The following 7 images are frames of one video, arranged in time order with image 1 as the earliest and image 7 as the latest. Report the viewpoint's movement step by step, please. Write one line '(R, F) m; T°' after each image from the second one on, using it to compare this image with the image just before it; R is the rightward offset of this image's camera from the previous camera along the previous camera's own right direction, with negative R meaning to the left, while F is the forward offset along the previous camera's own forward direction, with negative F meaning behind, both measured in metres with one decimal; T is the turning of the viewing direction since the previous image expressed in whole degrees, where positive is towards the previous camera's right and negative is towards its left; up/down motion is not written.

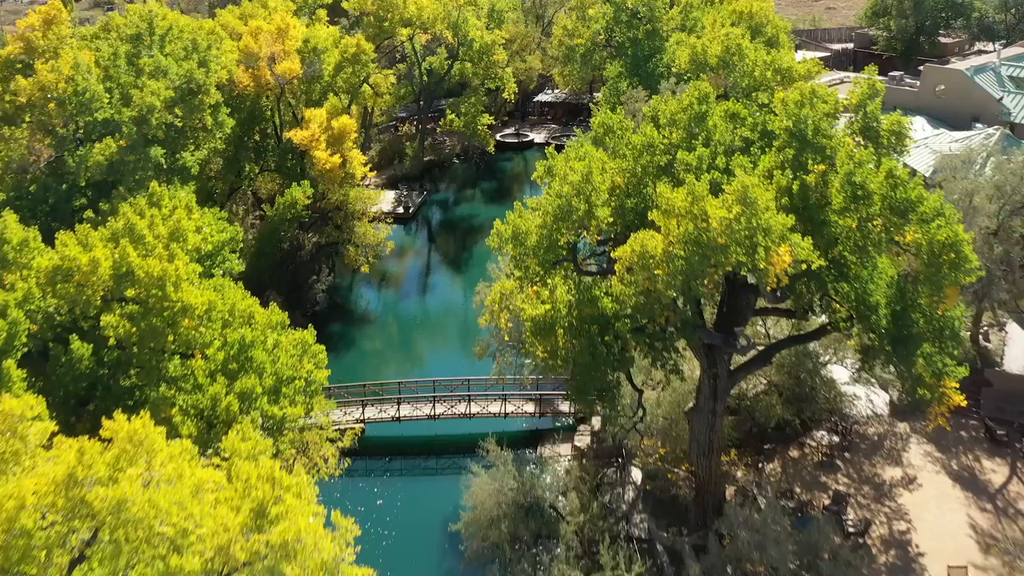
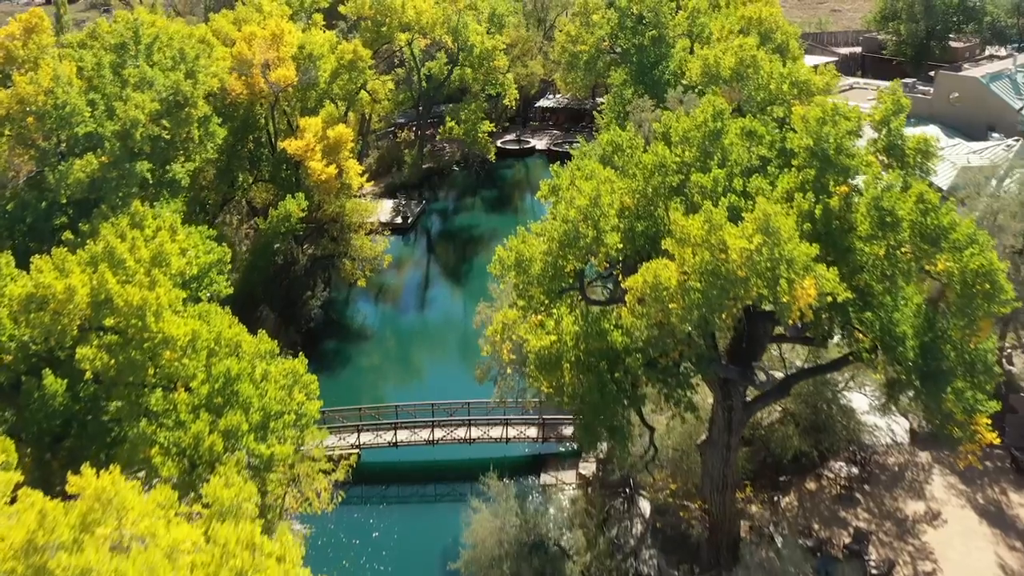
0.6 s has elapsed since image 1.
(0.0, +1.0) m; 0°
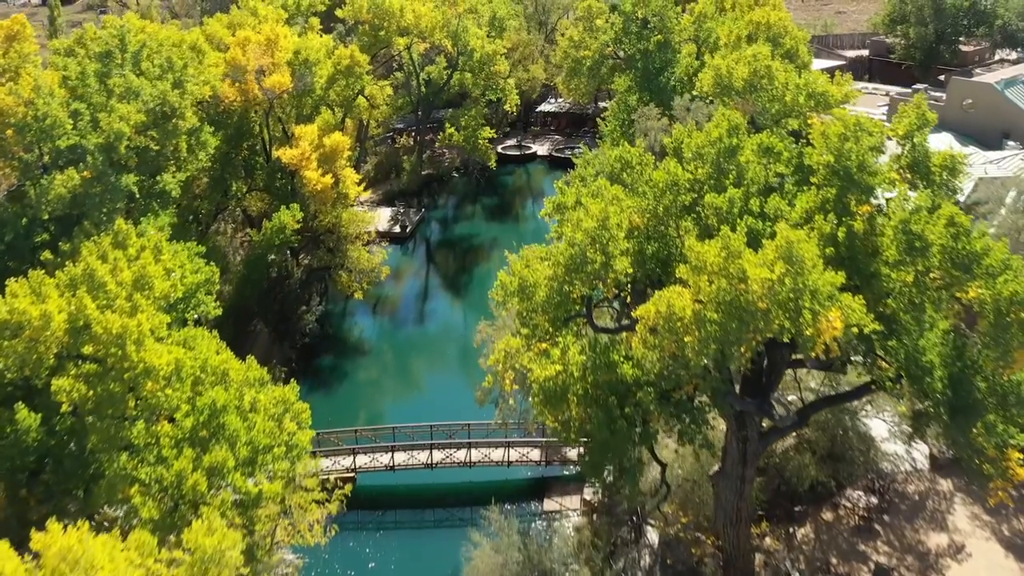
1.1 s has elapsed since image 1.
(0.0, +0.9) m; 0°
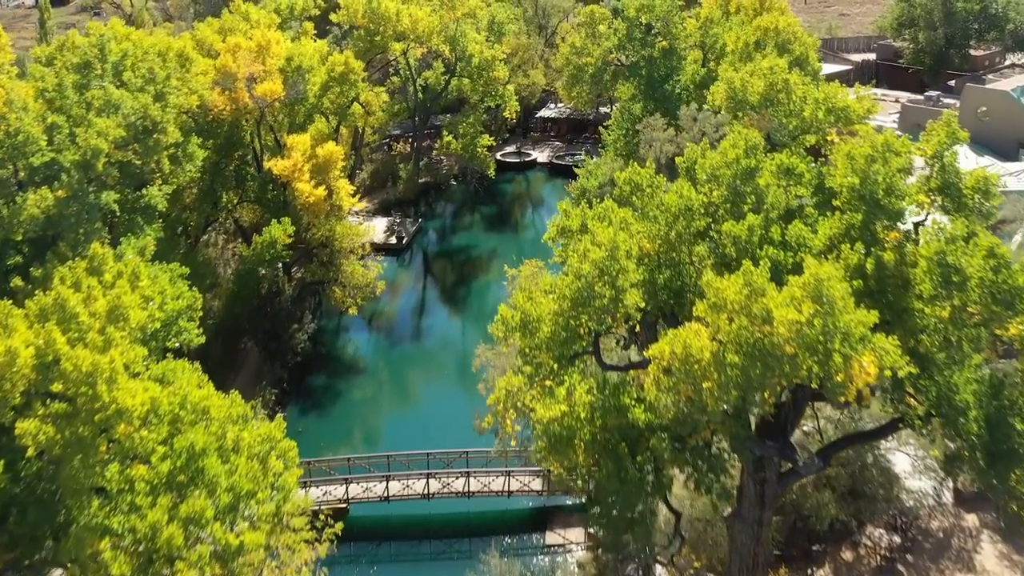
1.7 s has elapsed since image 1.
(0.0, +1.0) m; 0°
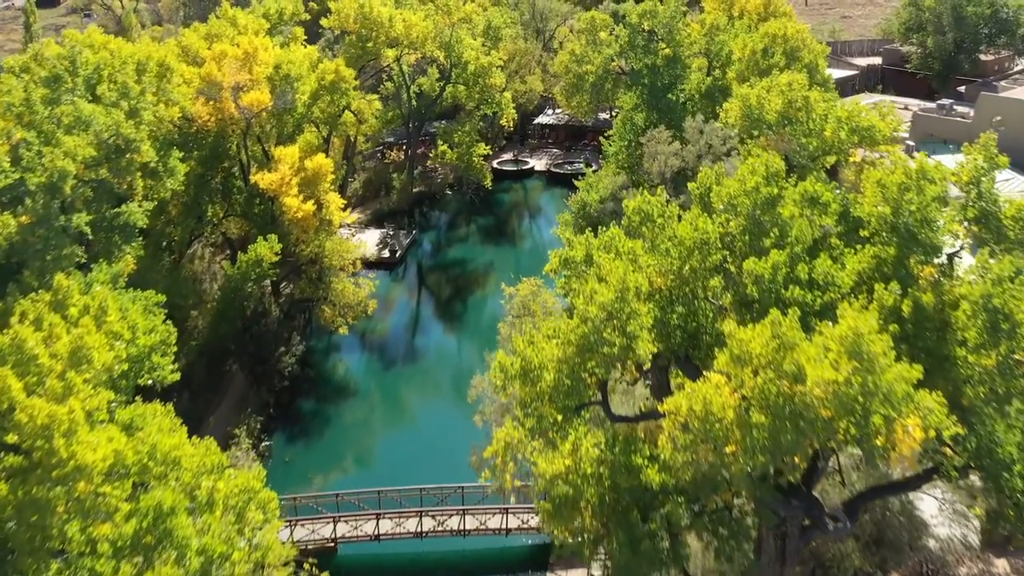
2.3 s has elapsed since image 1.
(0.0, +1.2) m; 0°
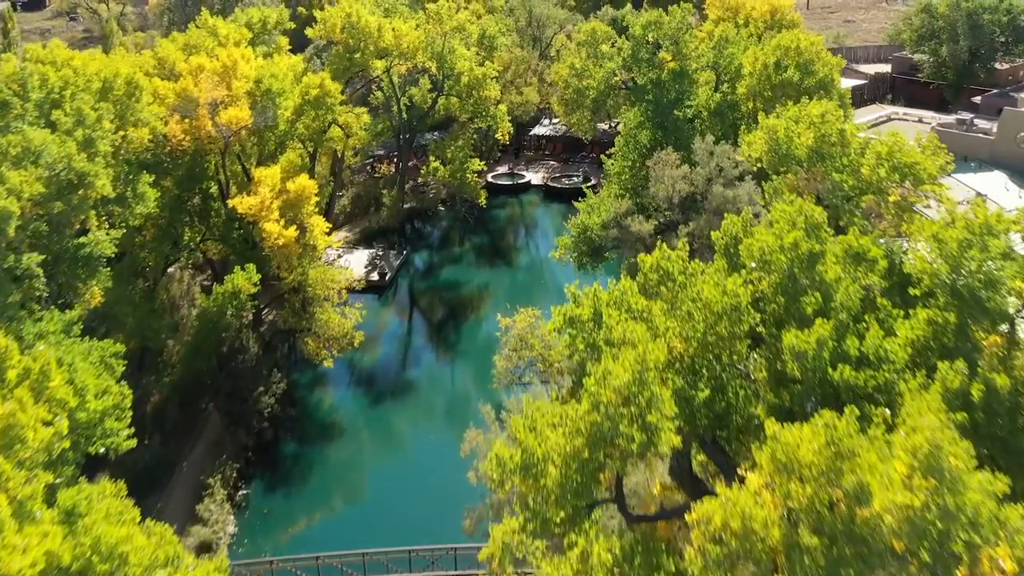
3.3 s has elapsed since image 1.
(0.0, +1.7) m; 0°
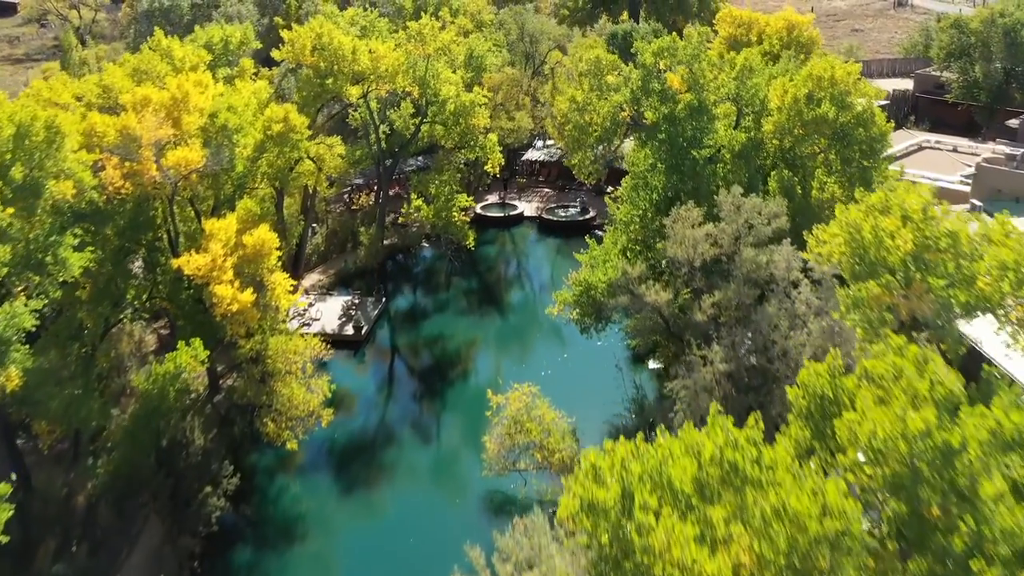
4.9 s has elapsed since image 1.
(0.0, +3.4) m; 0°
